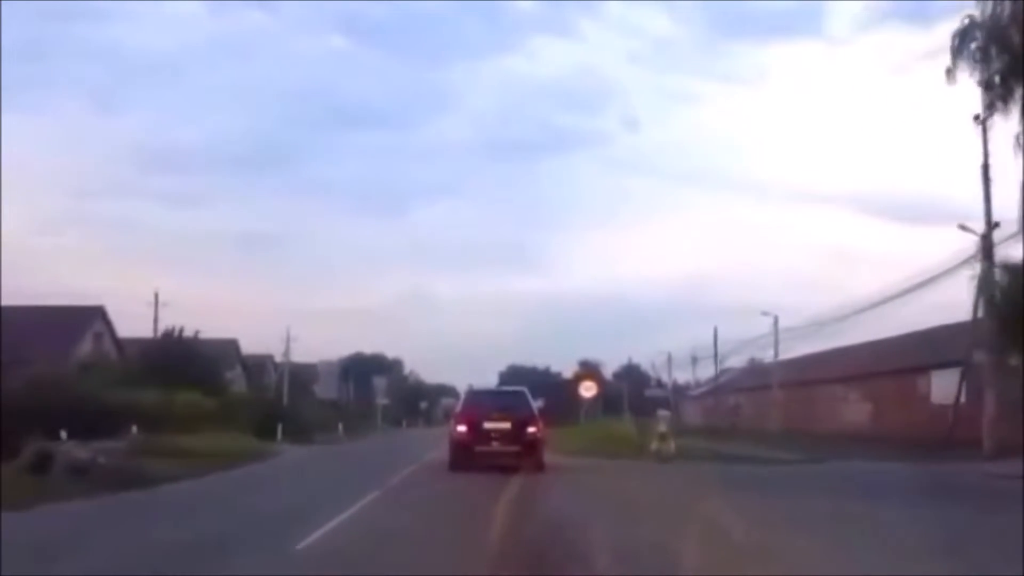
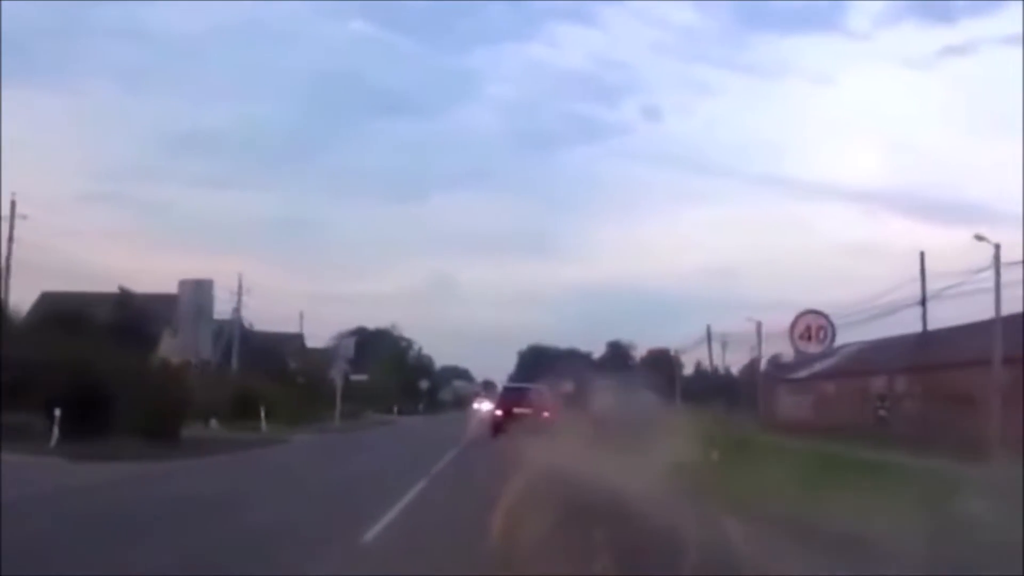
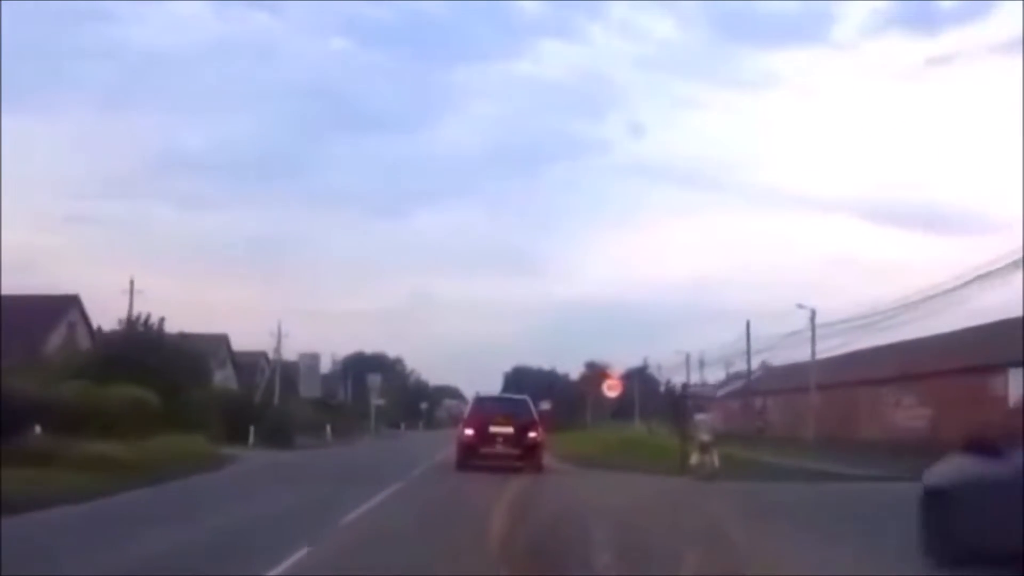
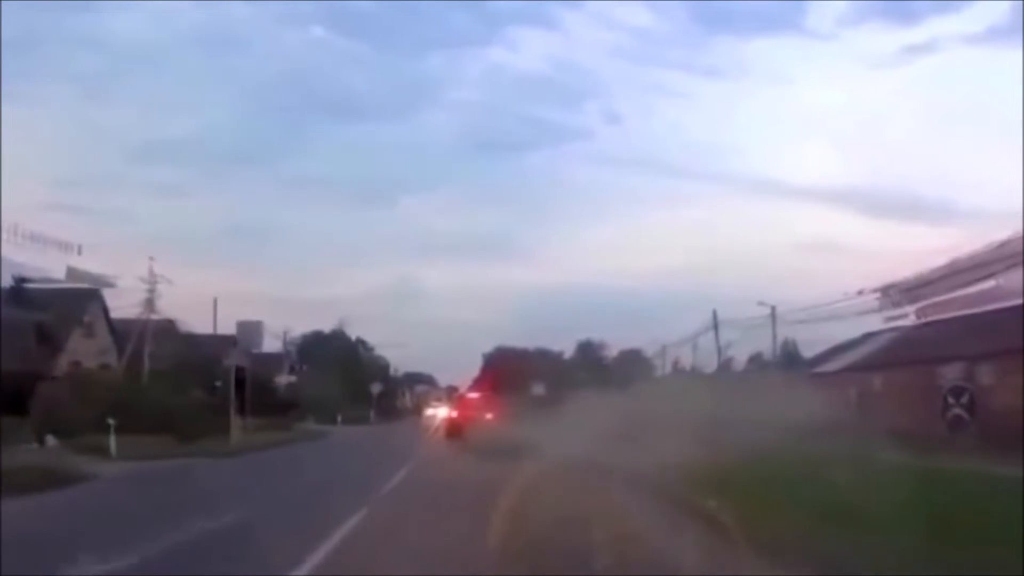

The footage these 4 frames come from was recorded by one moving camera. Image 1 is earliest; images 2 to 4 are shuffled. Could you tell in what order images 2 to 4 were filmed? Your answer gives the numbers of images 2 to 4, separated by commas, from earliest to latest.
3, 2, 4
